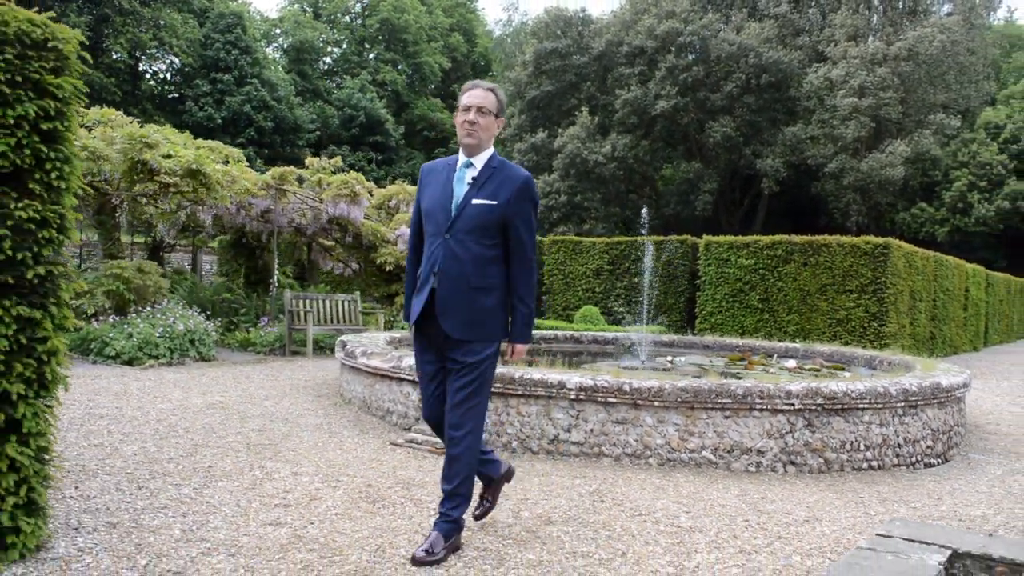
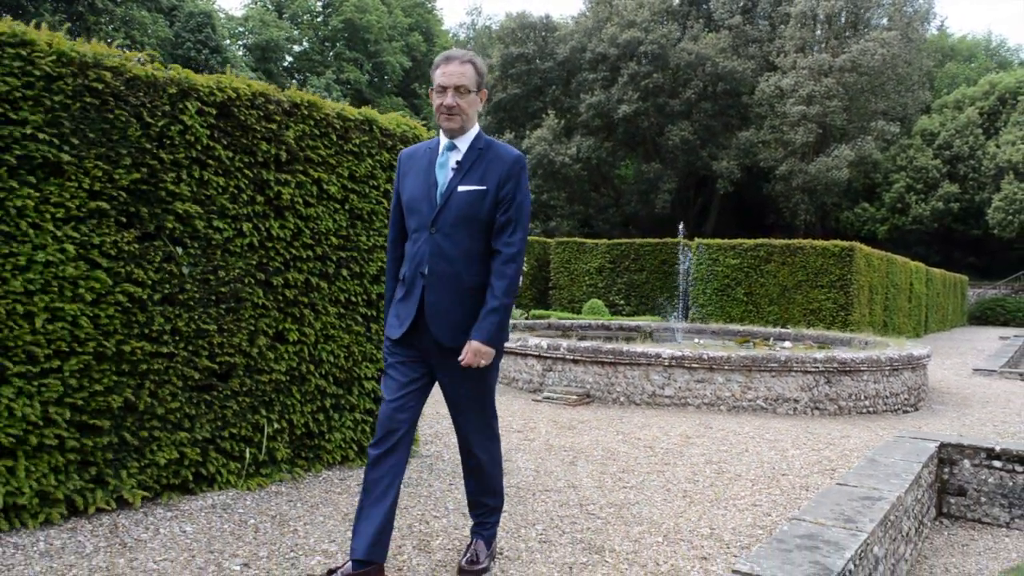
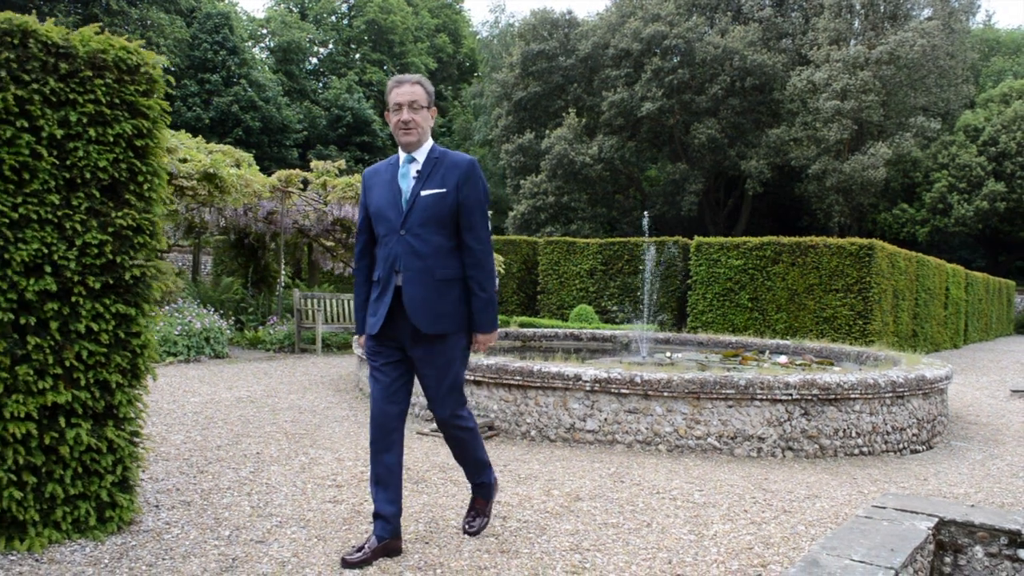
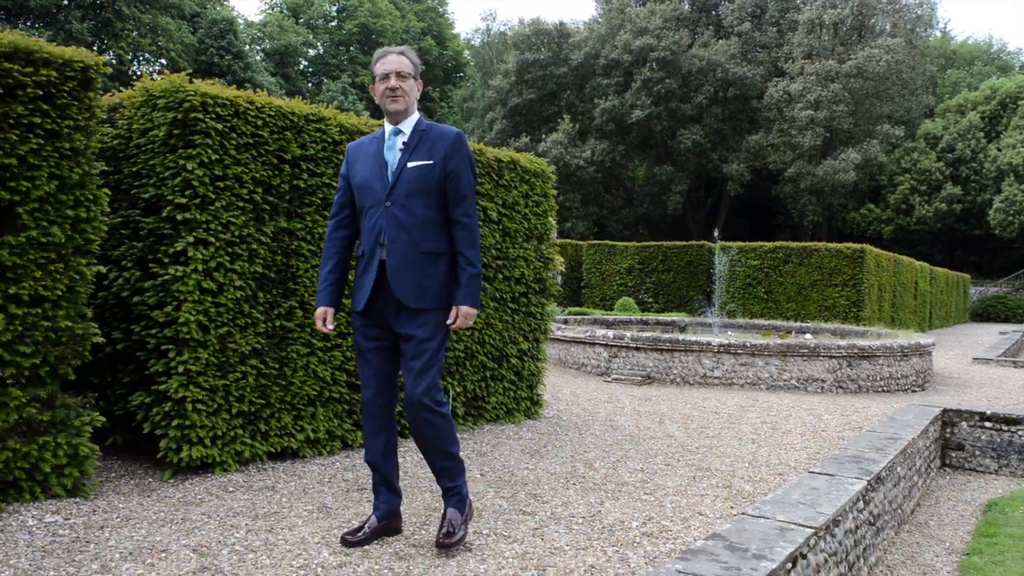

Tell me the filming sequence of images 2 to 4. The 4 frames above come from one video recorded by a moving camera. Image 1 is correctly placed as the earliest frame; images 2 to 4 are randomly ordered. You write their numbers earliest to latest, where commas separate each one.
3, 2, 4
